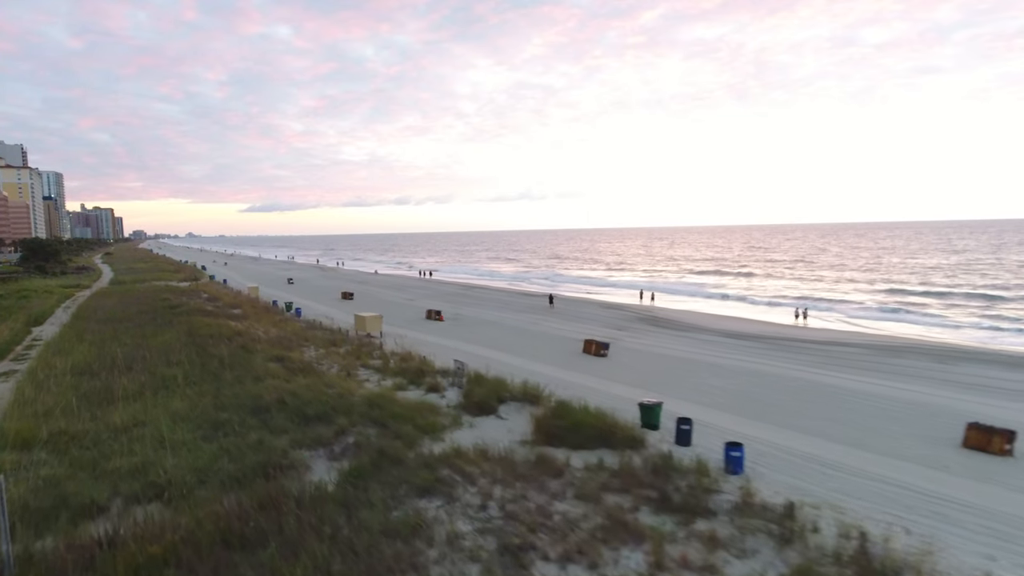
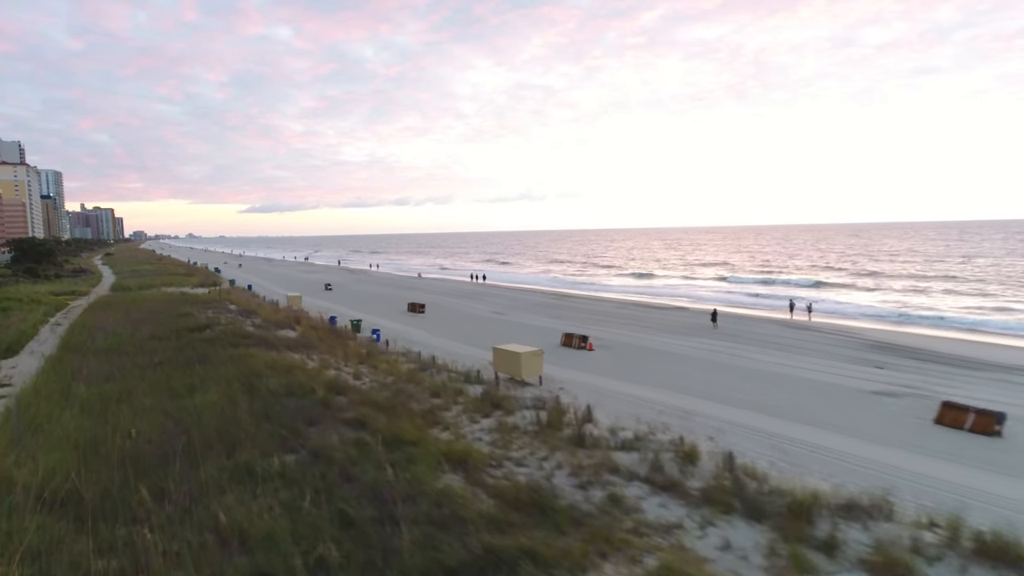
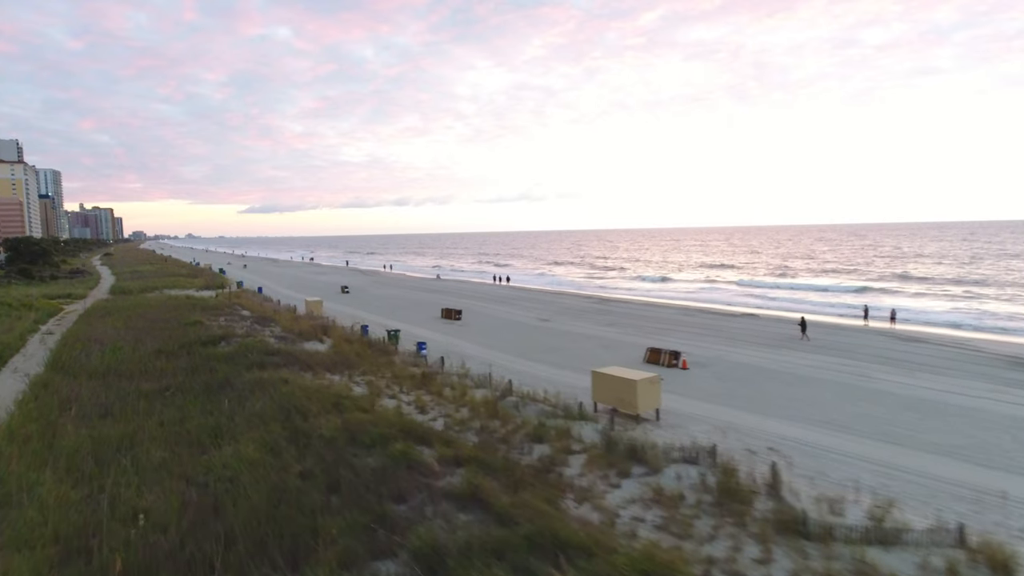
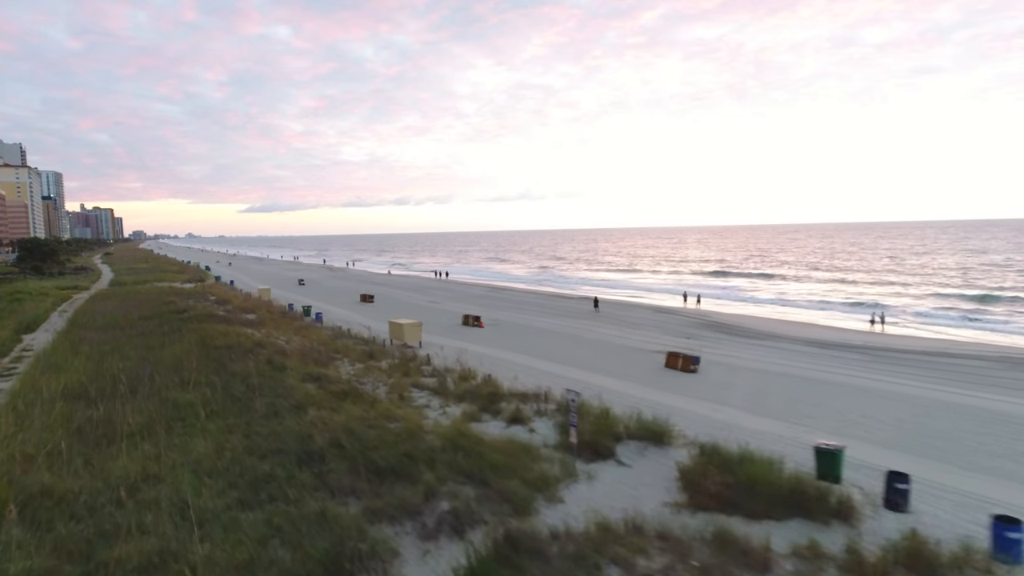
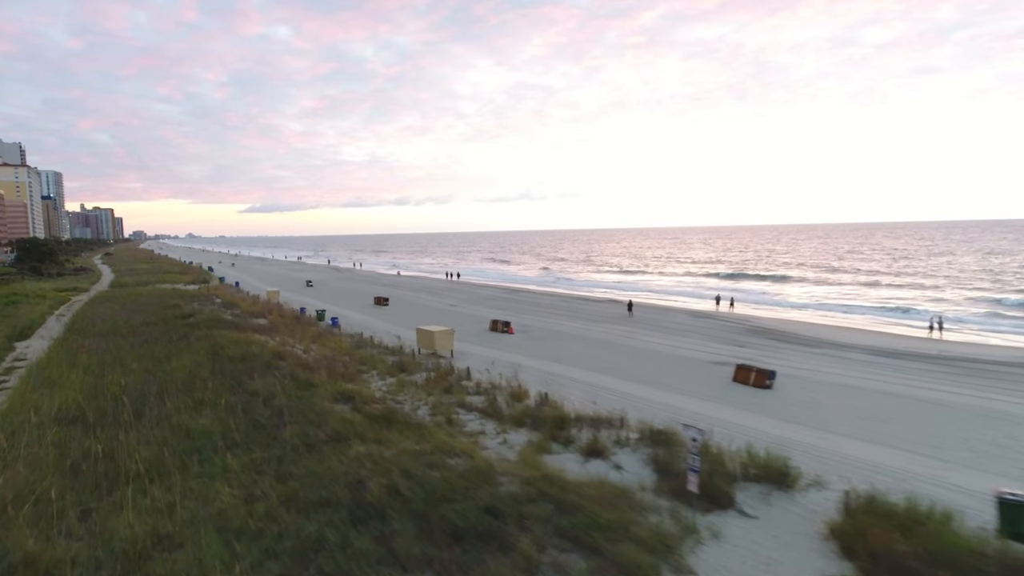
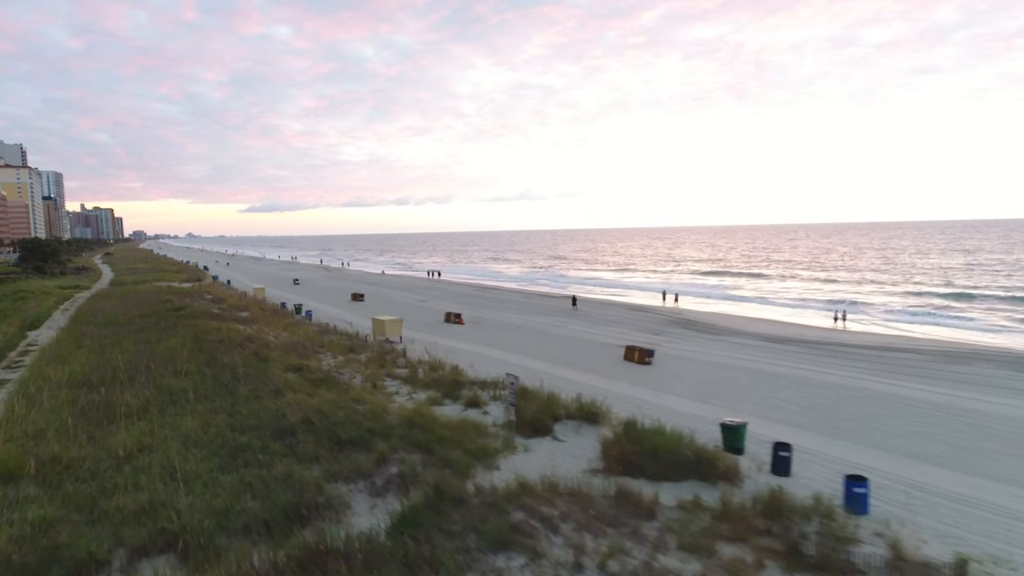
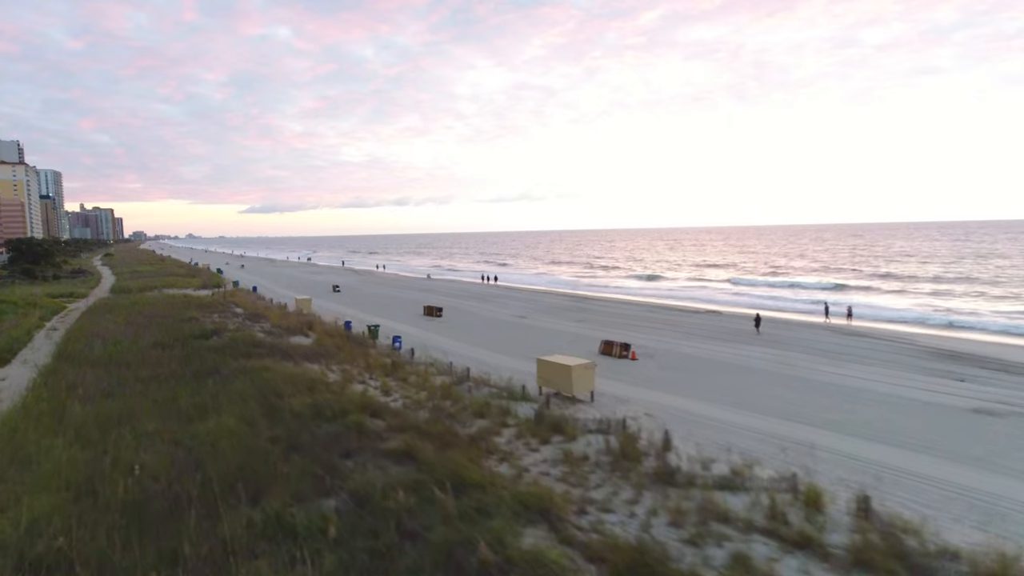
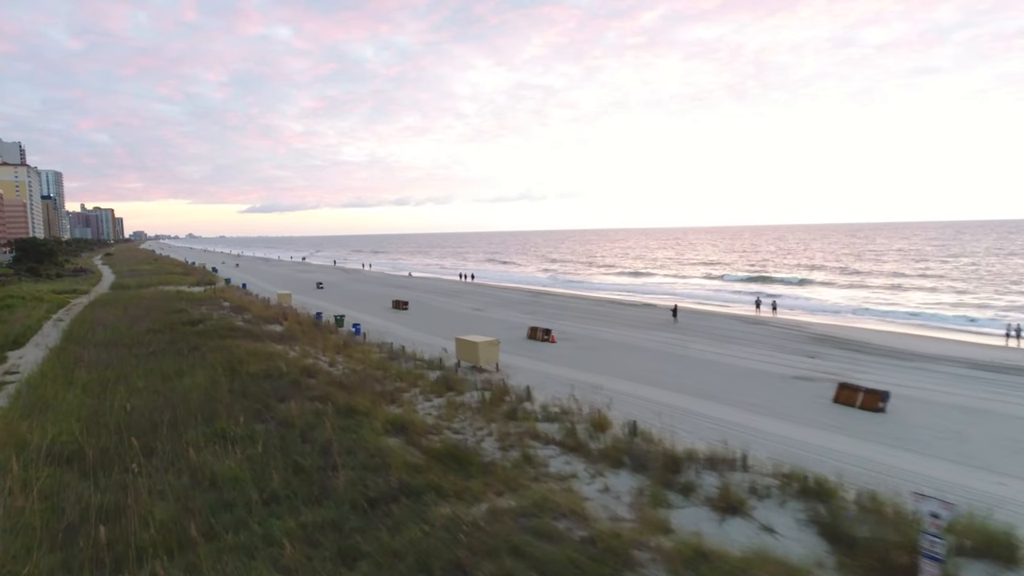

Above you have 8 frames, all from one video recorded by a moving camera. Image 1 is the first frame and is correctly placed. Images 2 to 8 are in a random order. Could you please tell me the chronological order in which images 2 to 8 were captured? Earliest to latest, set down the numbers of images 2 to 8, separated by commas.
6, 4, 5, 8, 2, 7, 3
